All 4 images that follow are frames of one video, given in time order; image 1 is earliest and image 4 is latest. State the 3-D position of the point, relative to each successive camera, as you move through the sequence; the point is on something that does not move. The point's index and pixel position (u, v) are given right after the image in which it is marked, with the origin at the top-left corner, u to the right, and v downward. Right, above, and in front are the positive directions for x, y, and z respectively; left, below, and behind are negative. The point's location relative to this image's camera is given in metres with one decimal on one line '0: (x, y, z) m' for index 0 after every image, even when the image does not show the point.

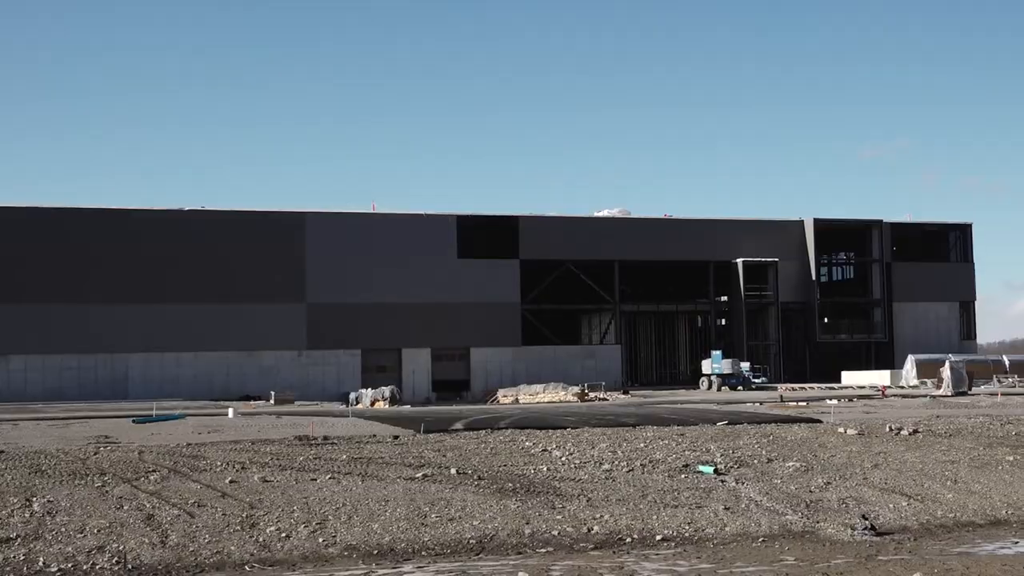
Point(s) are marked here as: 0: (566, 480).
0: (+0.7, -2.7, +15.0) m
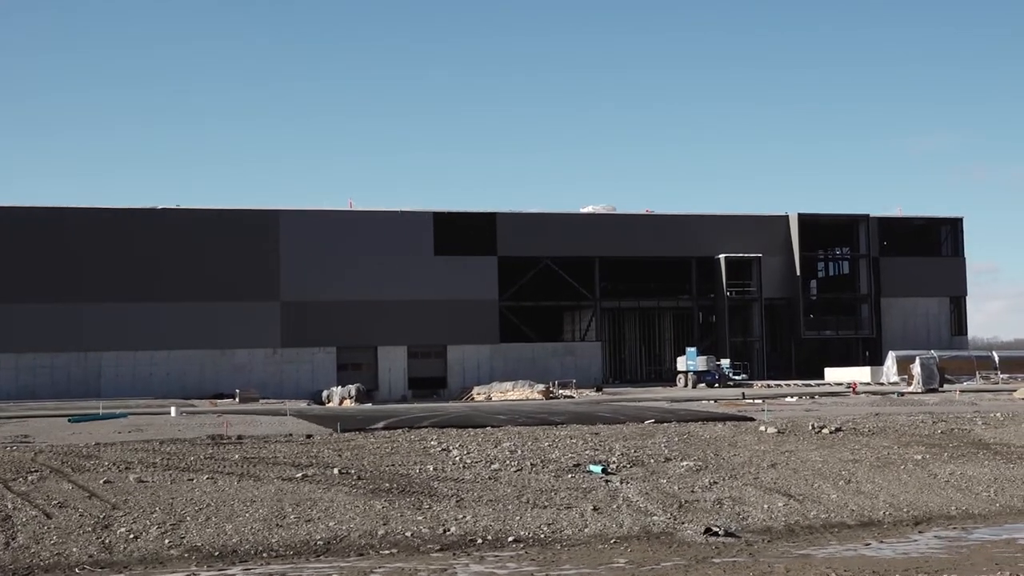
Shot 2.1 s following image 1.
0: (-0.9, -2.6, +14.8) m
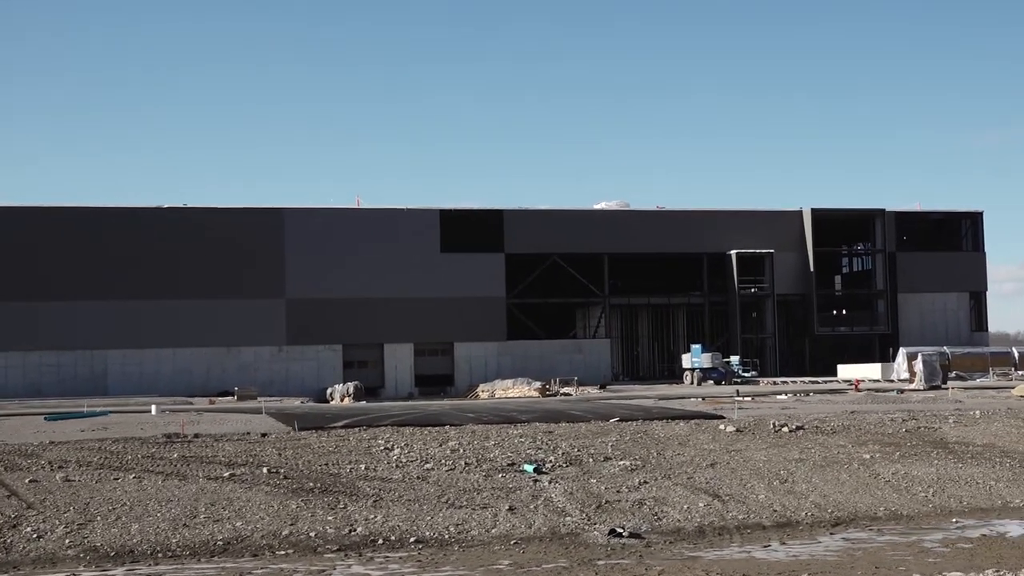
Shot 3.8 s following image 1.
0: (-1.9, -2.6, +14.8) m
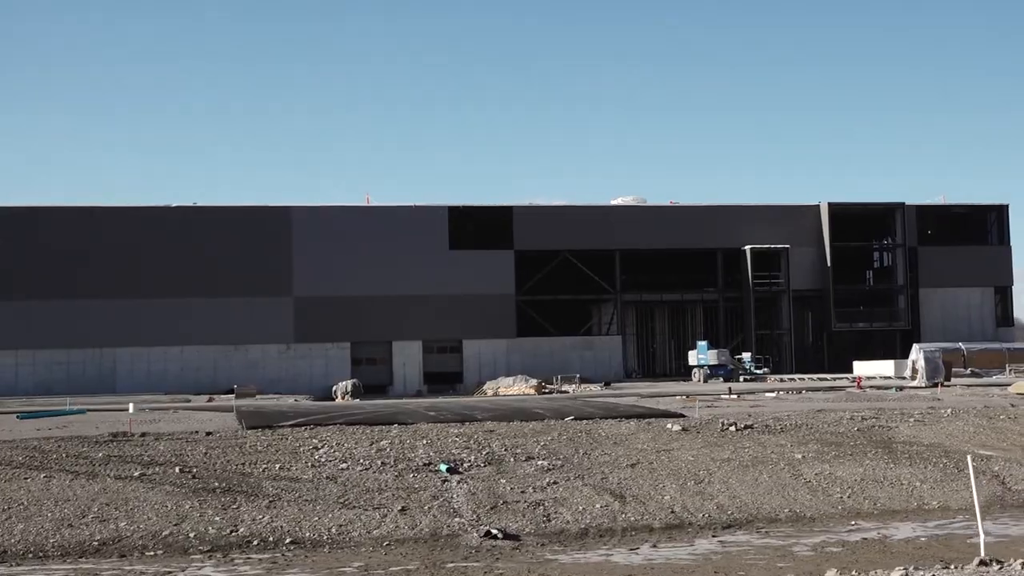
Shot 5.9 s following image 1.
0: (-3.2, -2.6, +14.7) m
